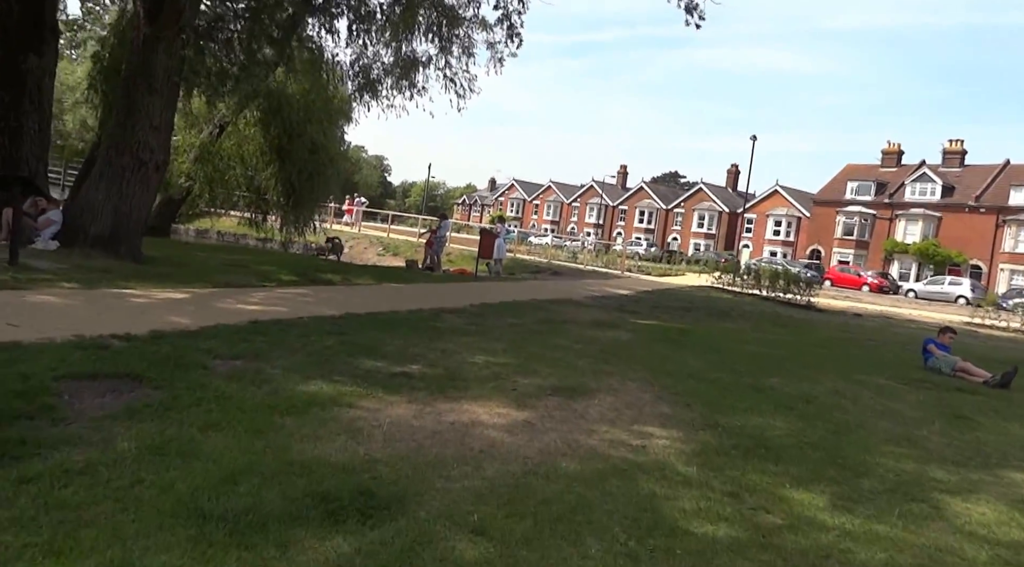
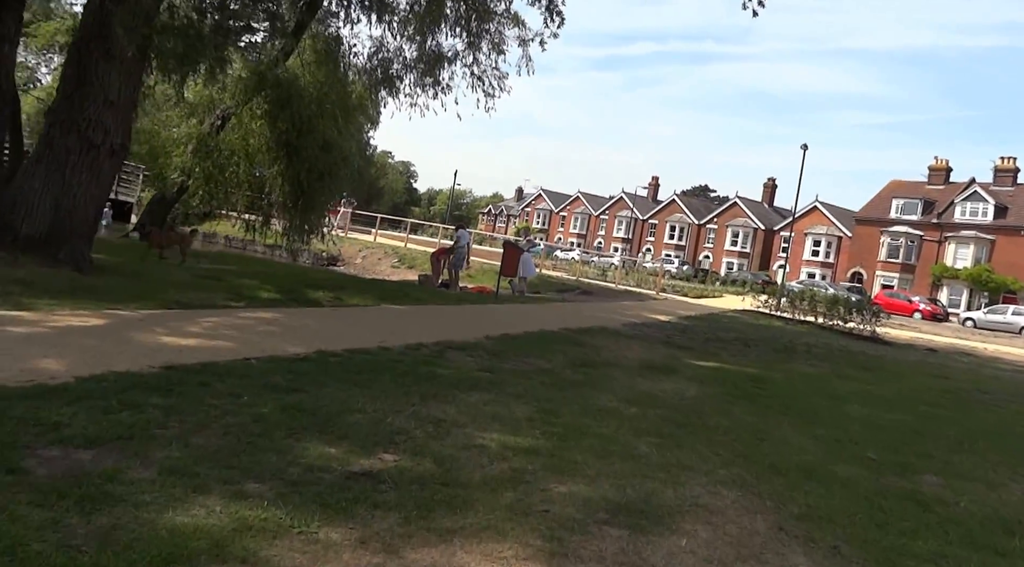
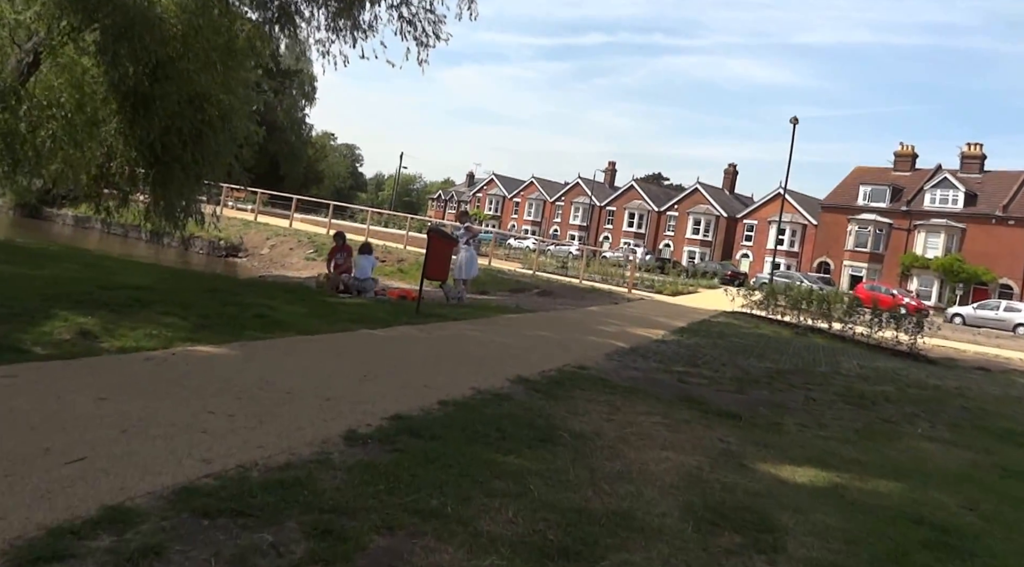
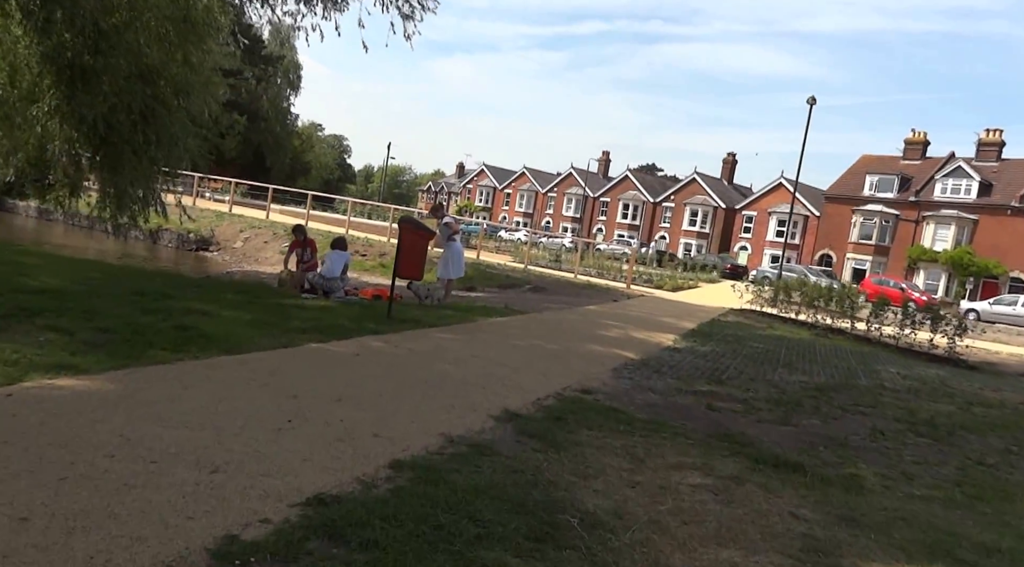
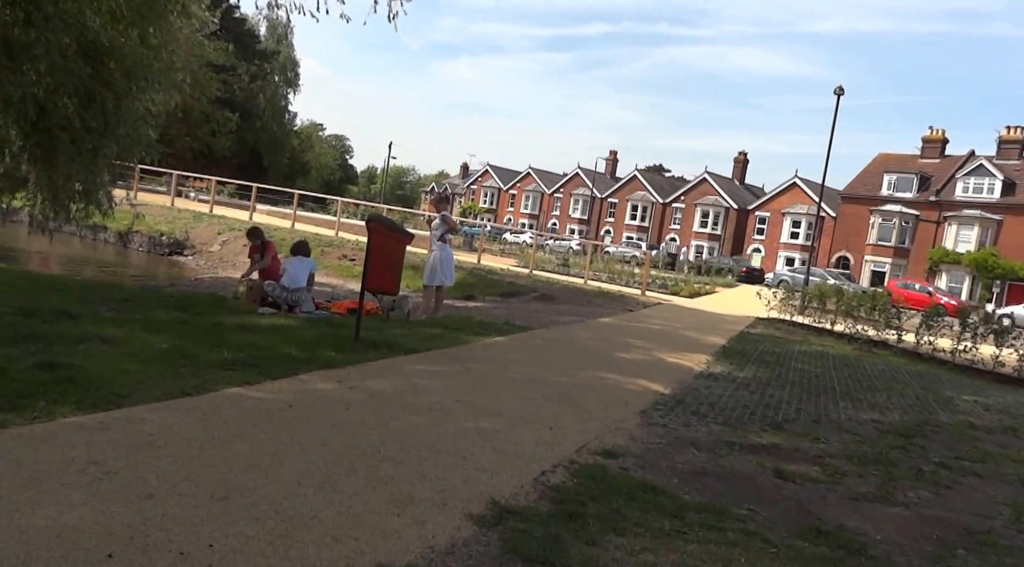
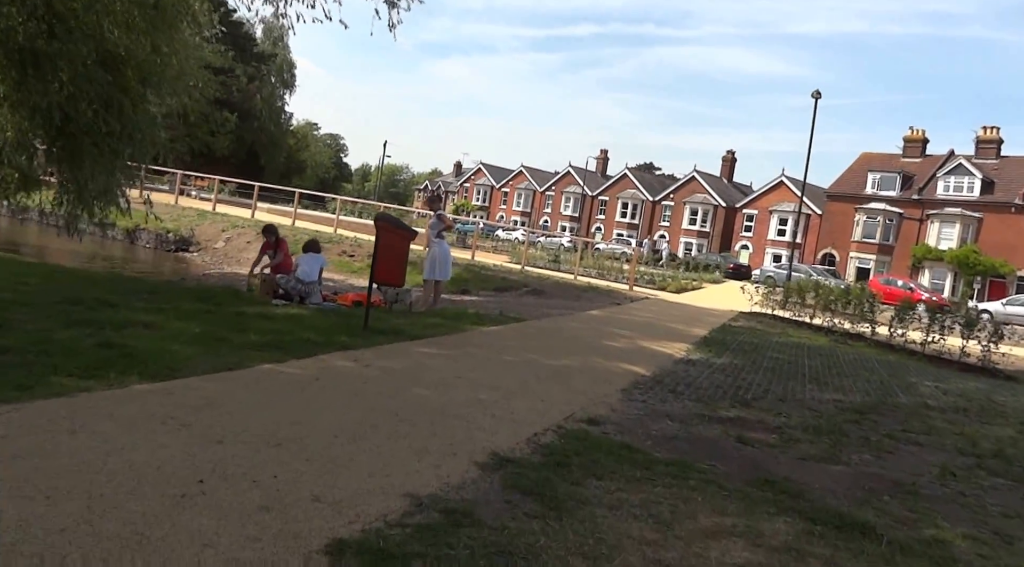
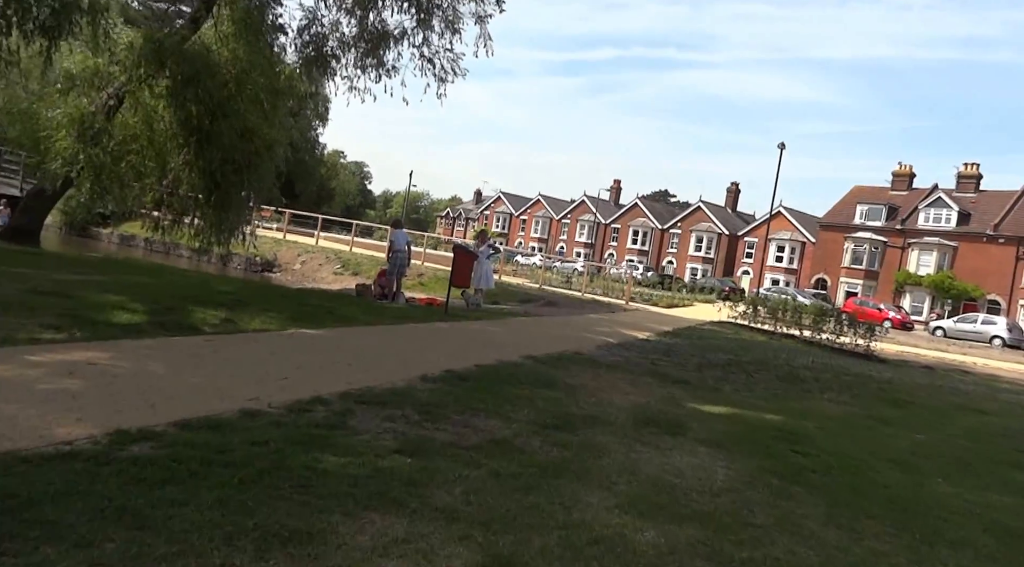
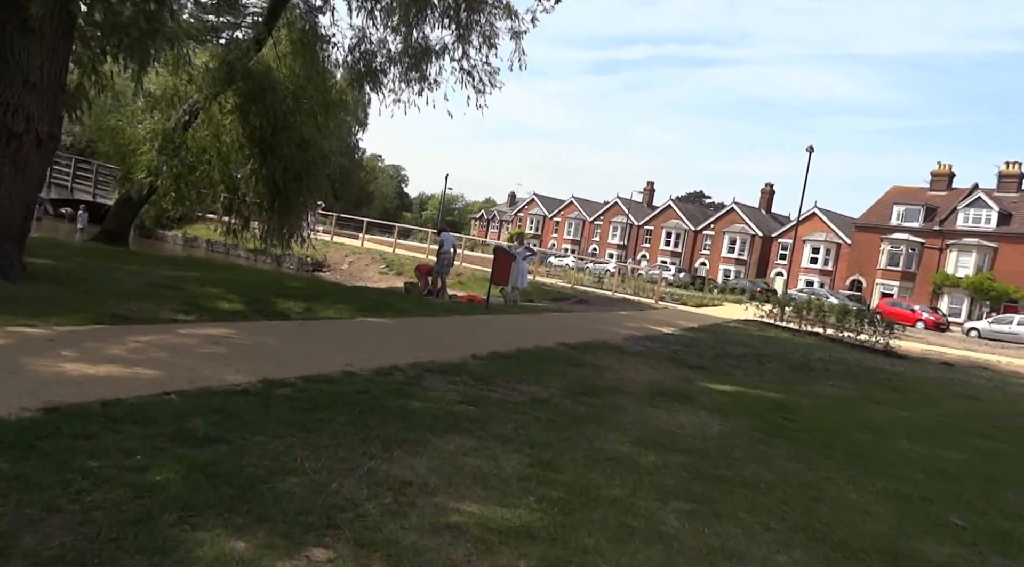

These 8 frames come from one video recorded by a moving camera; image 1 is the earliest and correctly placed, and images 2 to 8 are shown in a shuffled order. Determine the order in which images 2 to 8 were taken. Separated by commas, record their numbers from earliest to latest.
2, 8, 7, 3, 4, 6, 5
